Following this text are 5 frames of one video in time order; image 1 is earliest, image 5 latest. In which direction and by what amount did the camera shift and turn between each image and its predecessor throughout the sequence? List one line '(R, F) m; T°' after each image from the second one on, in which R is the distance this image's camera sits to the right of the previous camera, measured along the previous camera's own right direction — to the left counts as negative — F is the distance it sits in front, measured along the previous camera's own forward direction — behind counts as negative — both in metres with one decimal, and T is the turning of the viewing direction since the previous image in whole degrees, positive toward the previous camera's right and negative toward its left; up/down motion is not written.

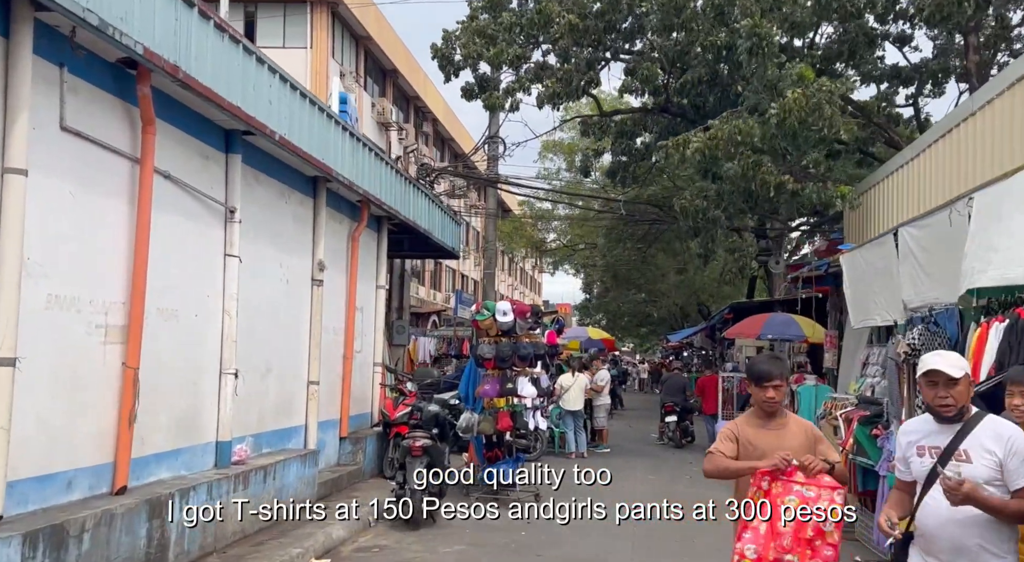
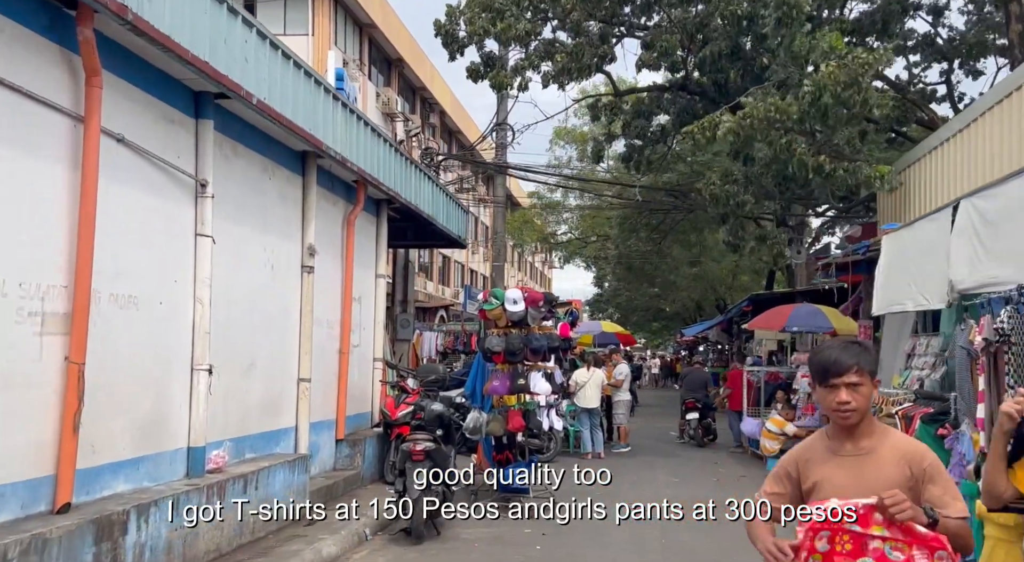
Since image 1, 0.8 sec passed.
(0.0, +1.0) m; -1°
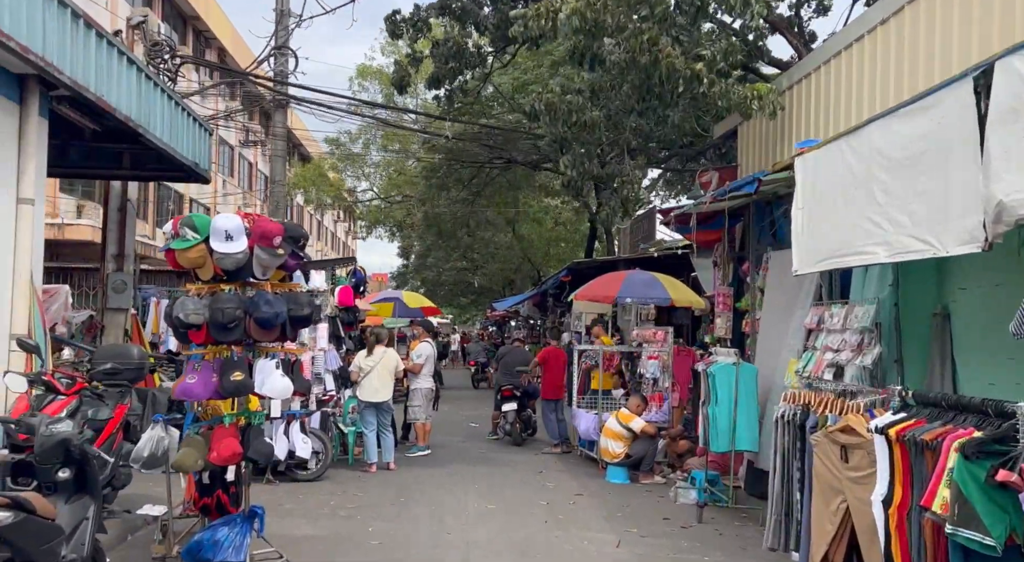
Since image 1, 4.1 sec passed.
(+0.6, +3.8) m; +12°
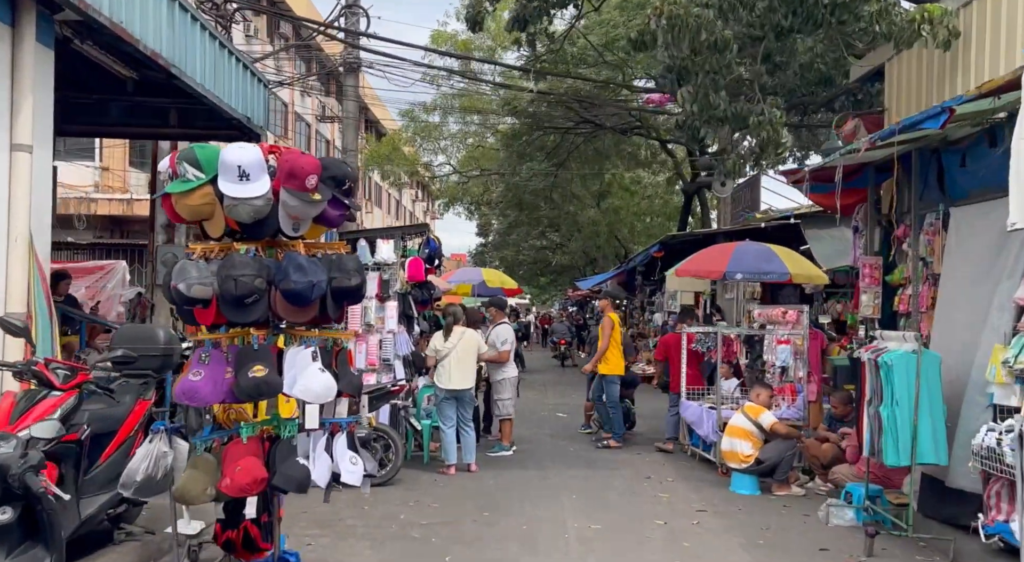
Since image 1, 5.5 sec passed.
(-0.2, +1.7) m; -5°
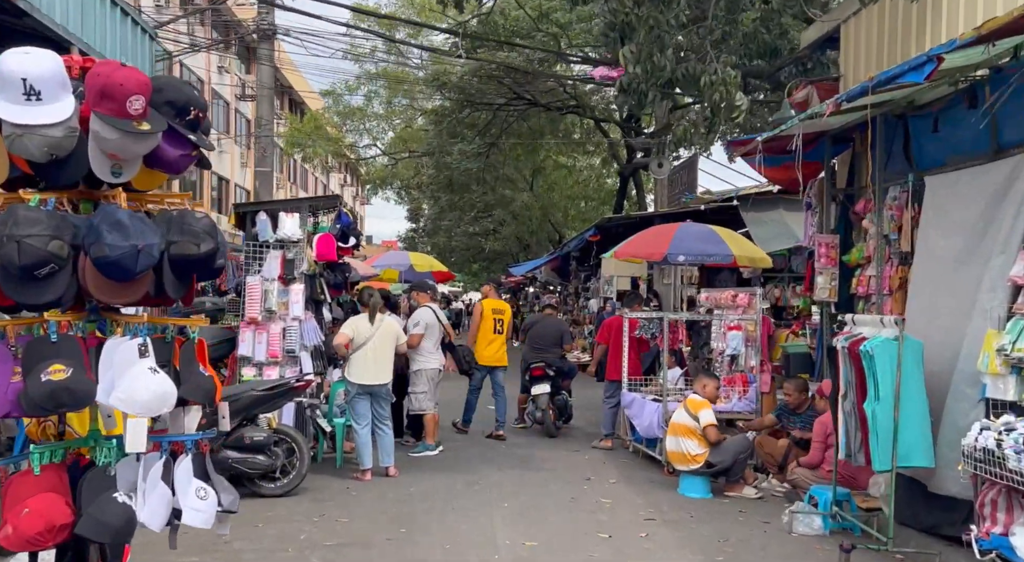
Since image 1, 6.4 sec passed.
(+0.1, +1.0) m; +4°
